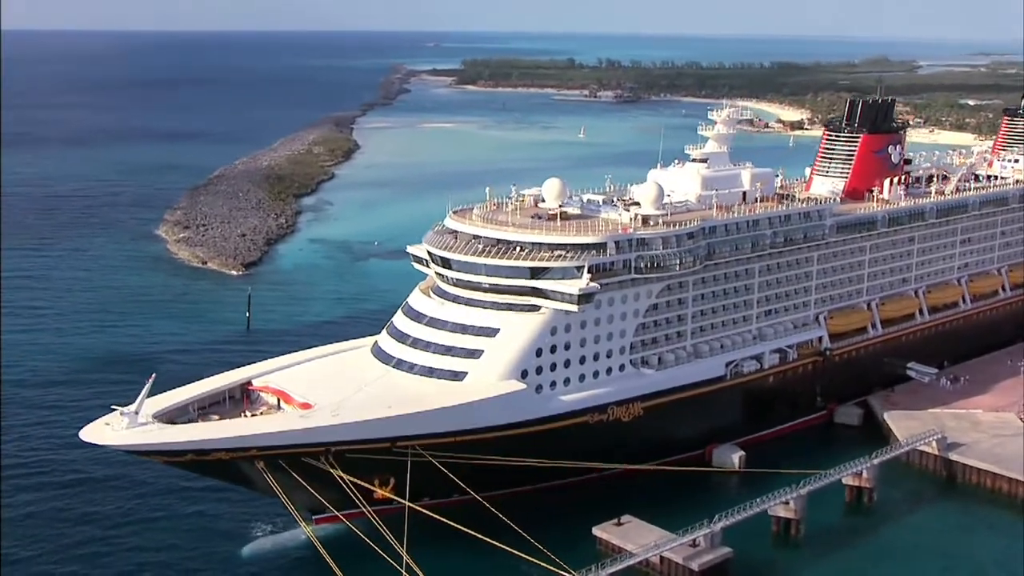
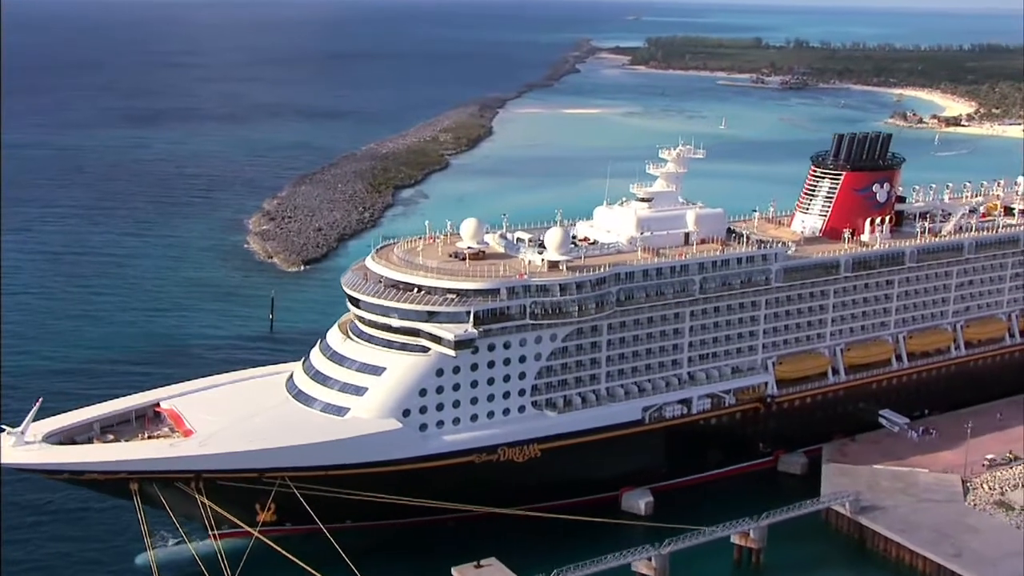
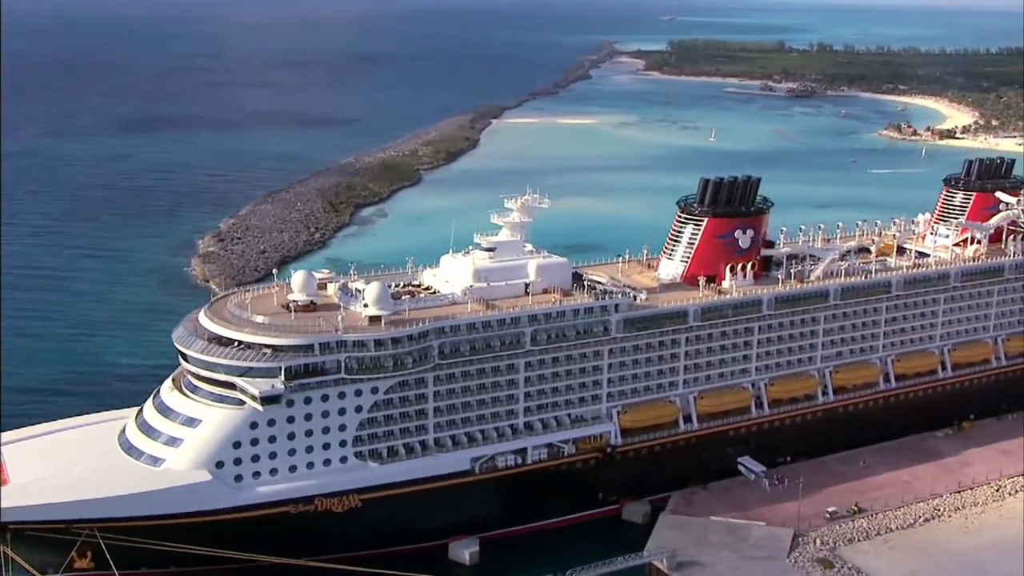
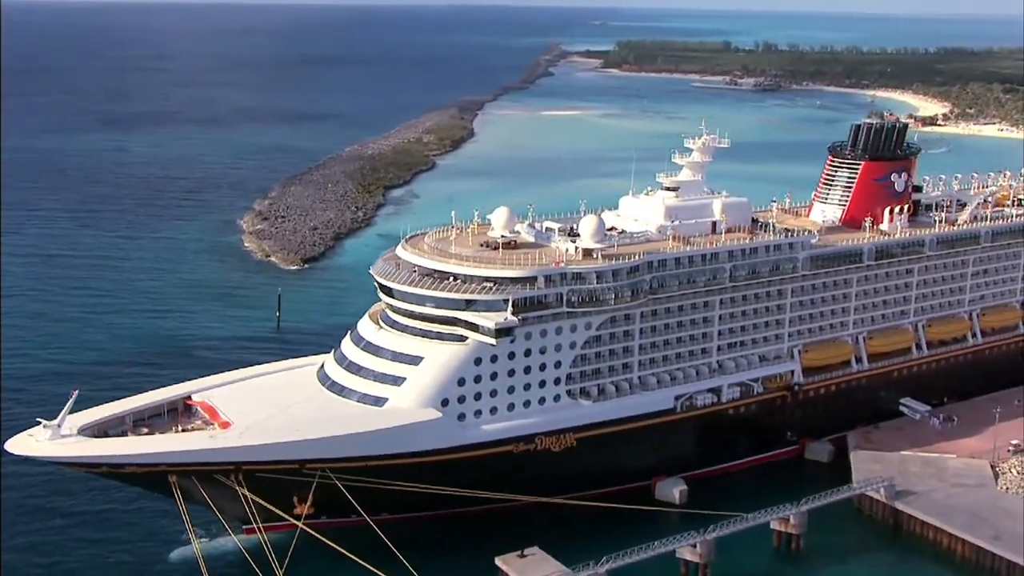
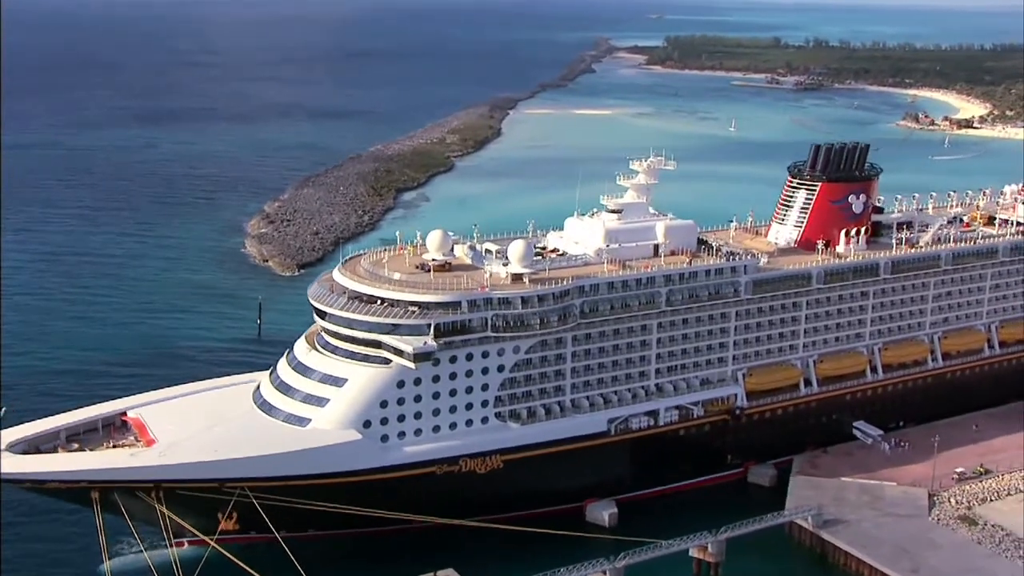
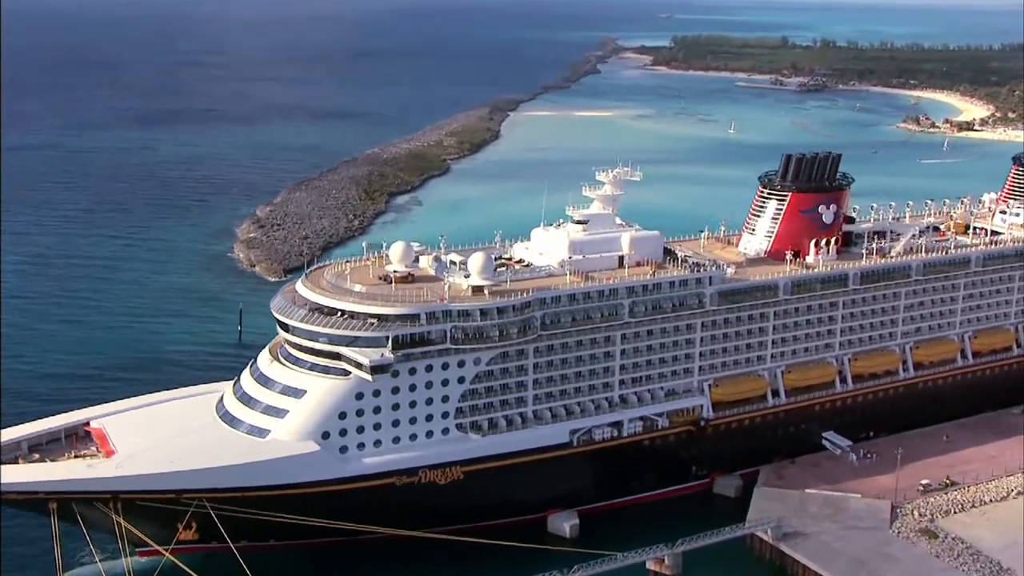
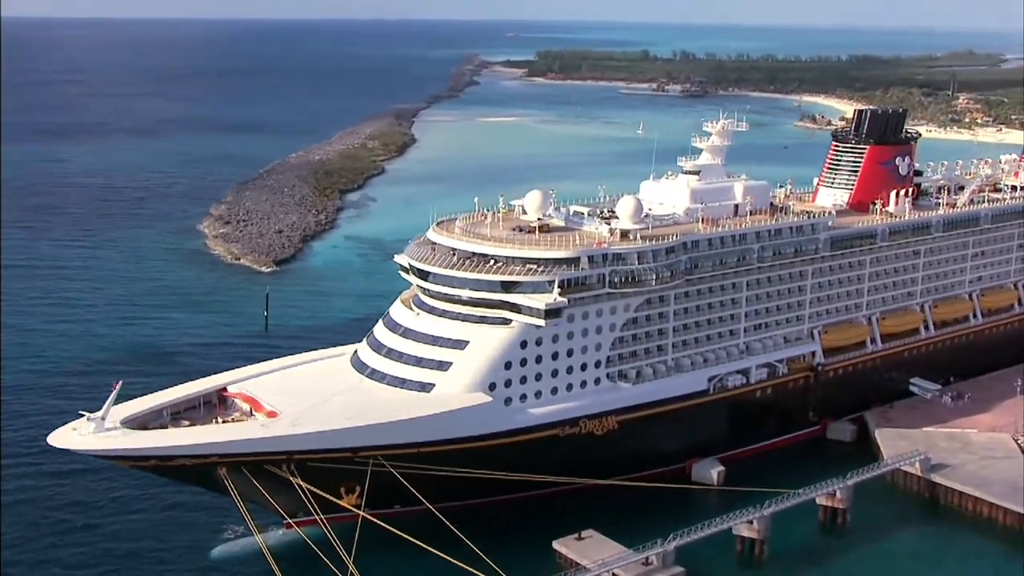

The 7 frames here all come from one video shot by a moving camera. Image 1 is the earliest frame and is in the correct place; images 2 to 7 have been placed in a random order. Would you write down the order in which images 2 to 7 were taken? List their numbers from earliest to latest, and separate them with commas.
7, 4, 2, 5, 6, 3
